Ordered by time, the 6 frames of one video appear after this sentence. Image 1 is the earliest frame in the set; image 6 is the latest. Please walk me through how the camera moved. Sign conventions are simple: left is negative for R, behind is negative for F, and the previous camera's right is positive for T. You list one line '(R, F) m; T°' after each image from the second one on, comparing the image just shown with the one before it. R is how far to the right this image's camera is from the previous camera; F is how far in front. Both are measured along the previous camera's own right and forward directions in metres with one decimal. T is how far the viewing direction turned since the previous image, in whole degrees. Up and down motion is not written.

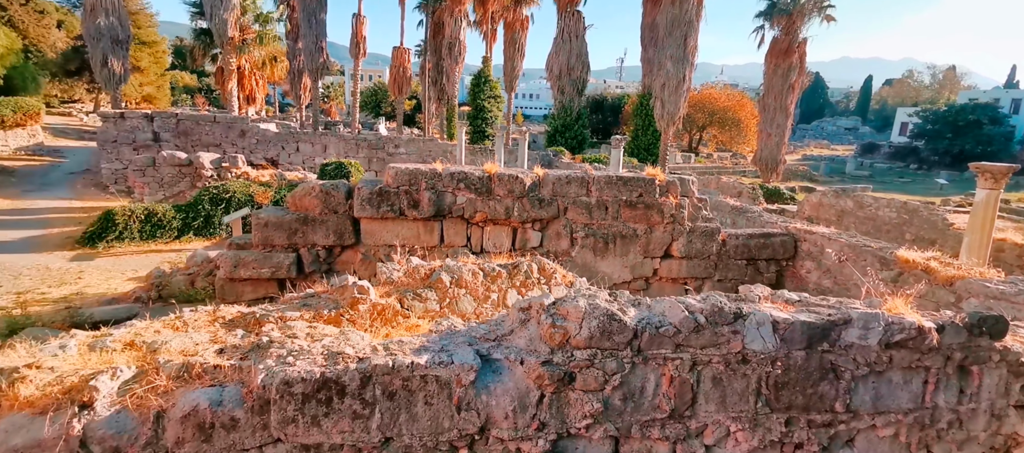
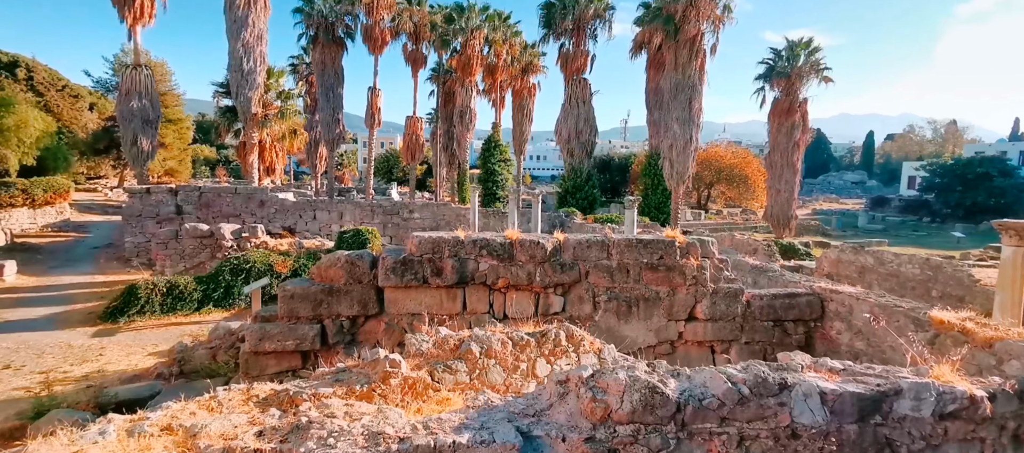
(-0.1, 0.0) m; -1°
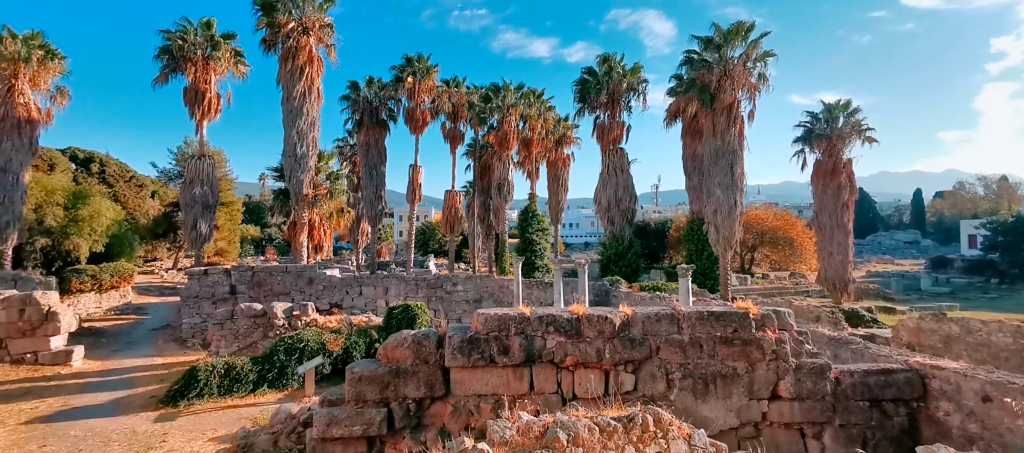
(-0.2, 0.0) m; -4°
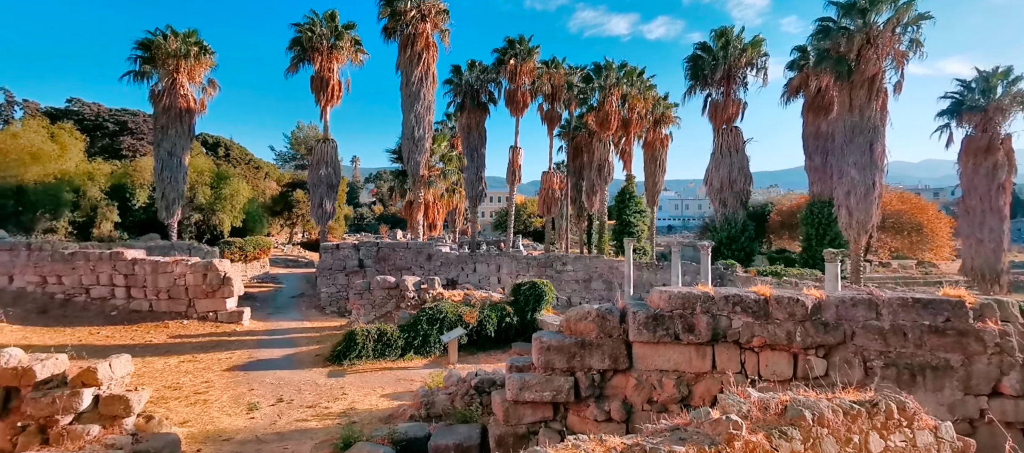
(-0.8, -0.2) m; -9°
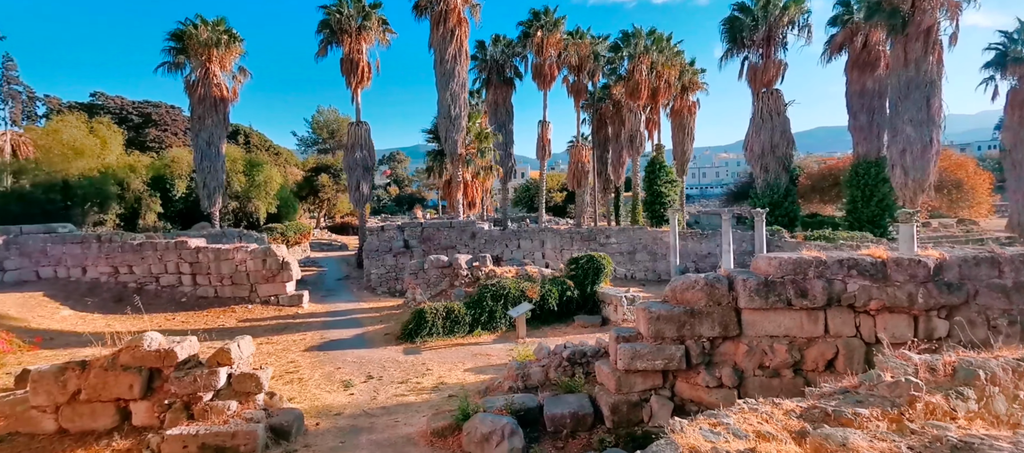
(-0.7, -0.1) m; -2°
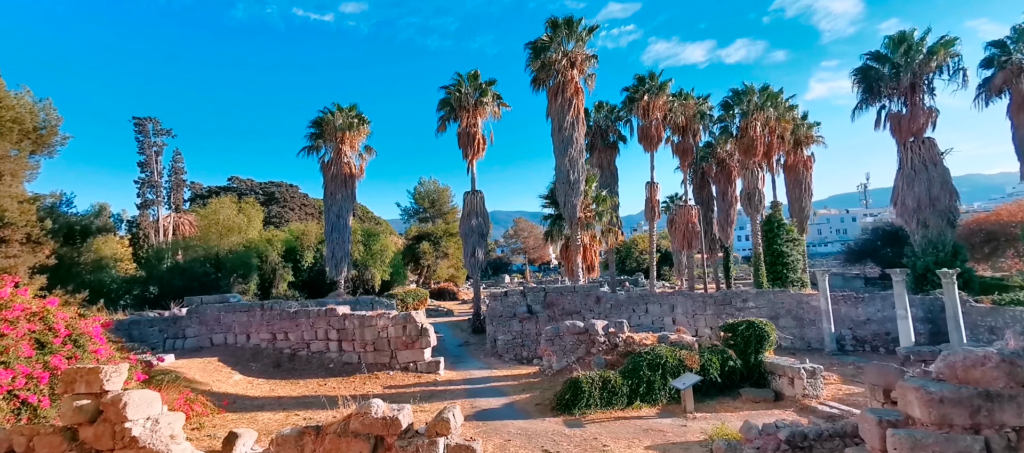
(-1.1, +0.2) m; -10°
